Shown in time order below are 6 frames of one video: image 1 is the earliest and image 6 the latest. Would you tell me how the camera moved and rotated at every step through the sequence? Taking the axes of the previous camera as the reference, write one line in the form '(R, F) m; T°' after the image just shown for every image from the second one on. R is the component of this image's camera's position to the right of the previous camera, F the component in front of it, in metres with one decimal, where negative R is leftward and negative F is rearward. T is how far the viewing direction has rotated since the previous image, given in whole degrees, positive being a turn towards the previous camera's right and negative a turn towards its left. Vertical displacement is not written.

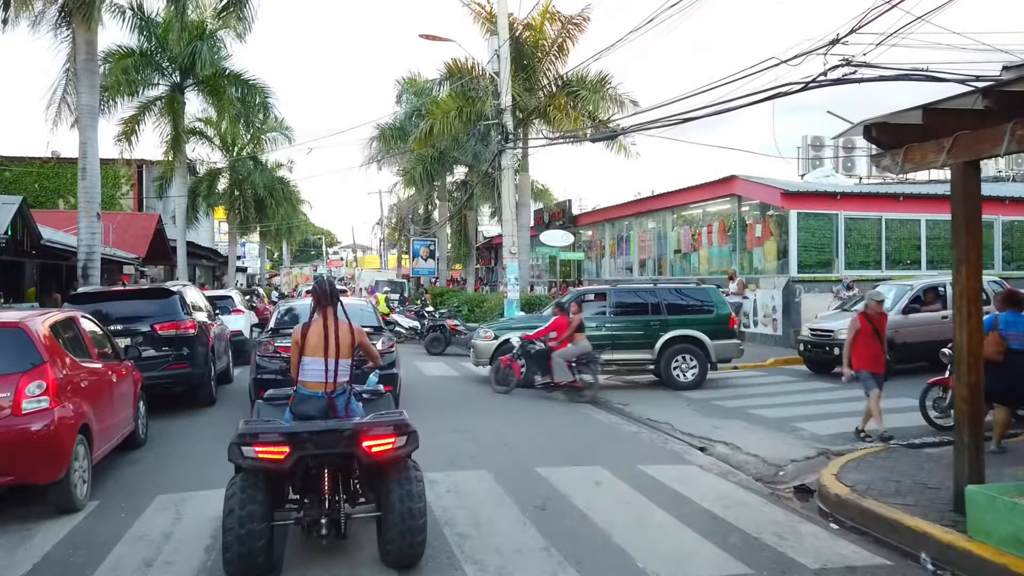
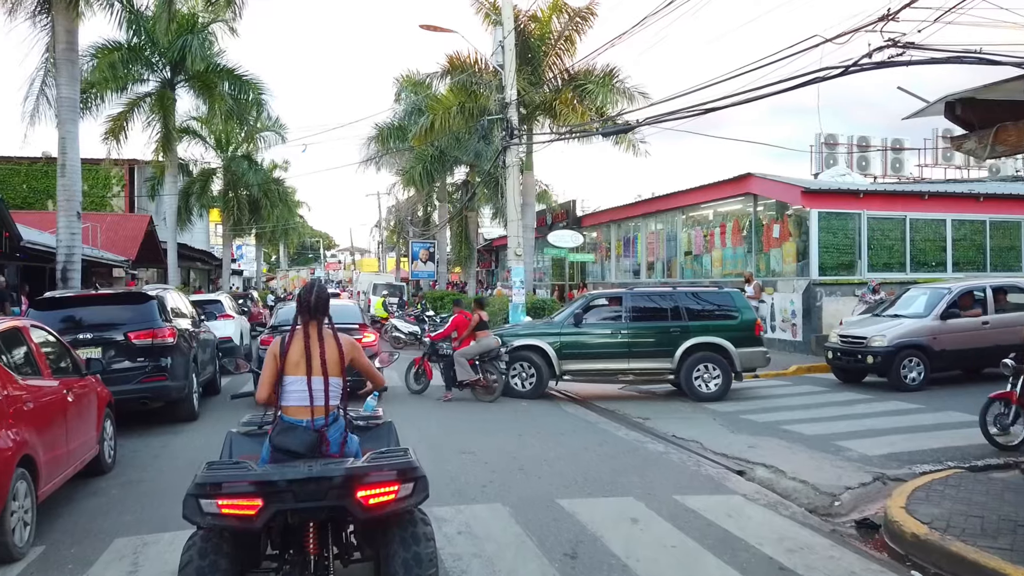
(-0.2, +1.0) m; 0°
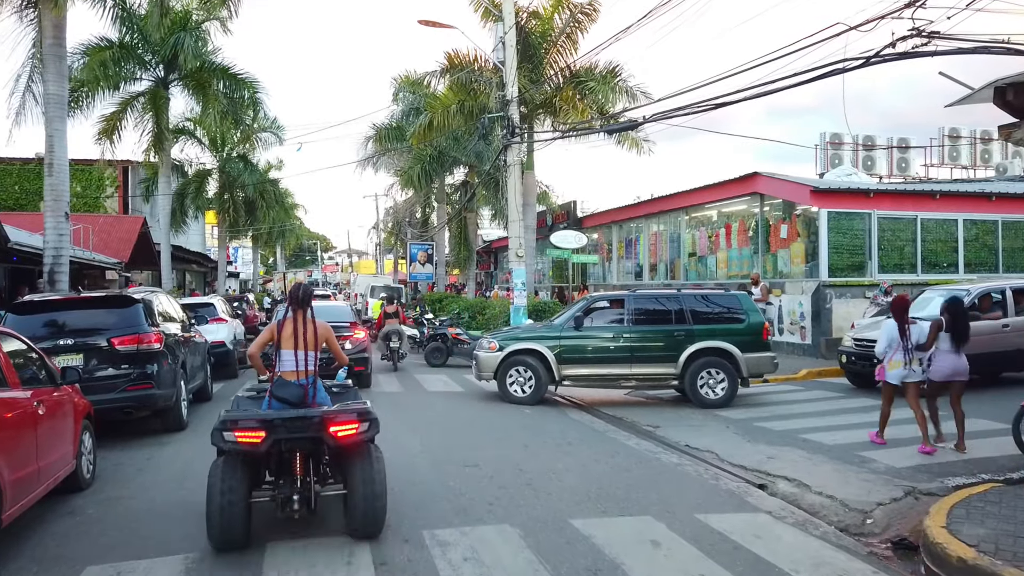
(-0.1, +0.5) m; 0°
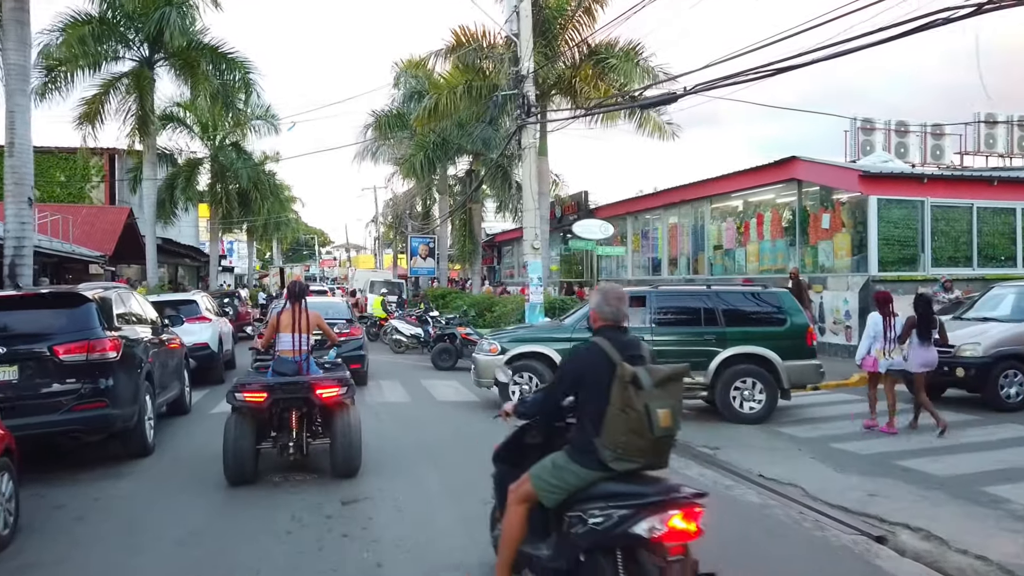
(-0.4, +1.7) m; 0°
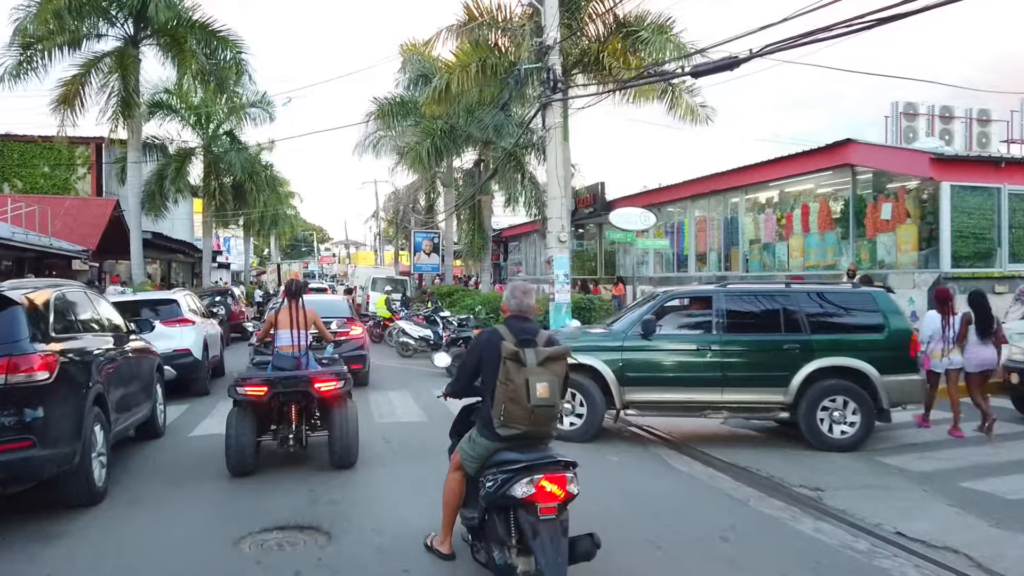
(-0.4, +1.8) m; 0°
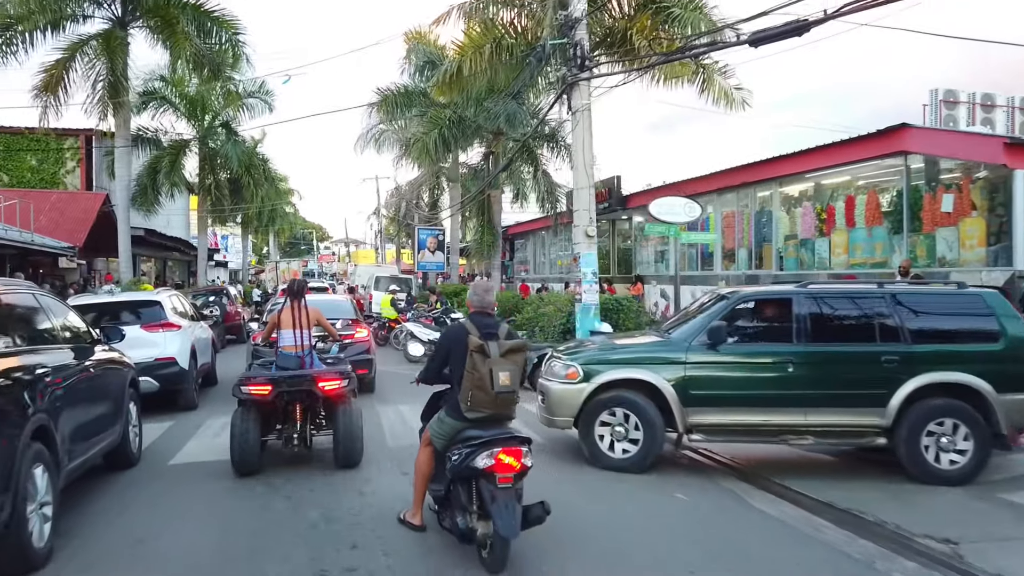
(-0.4, +1.4) m; 0°
